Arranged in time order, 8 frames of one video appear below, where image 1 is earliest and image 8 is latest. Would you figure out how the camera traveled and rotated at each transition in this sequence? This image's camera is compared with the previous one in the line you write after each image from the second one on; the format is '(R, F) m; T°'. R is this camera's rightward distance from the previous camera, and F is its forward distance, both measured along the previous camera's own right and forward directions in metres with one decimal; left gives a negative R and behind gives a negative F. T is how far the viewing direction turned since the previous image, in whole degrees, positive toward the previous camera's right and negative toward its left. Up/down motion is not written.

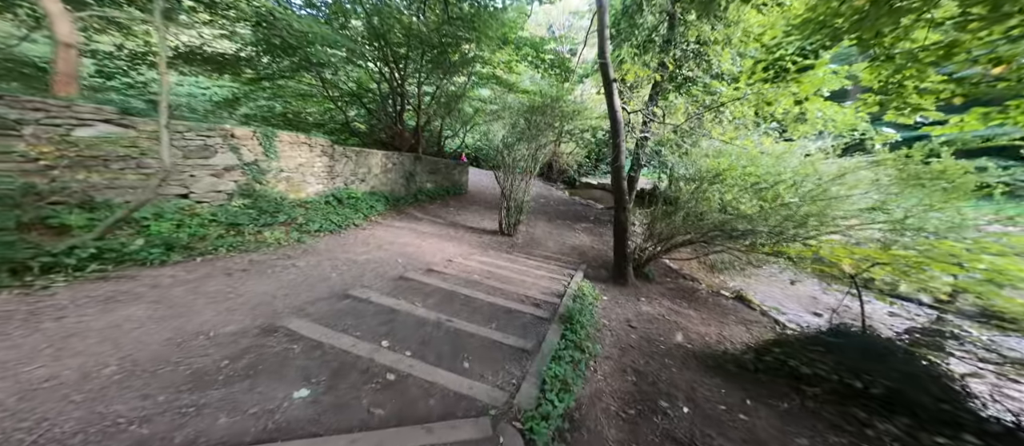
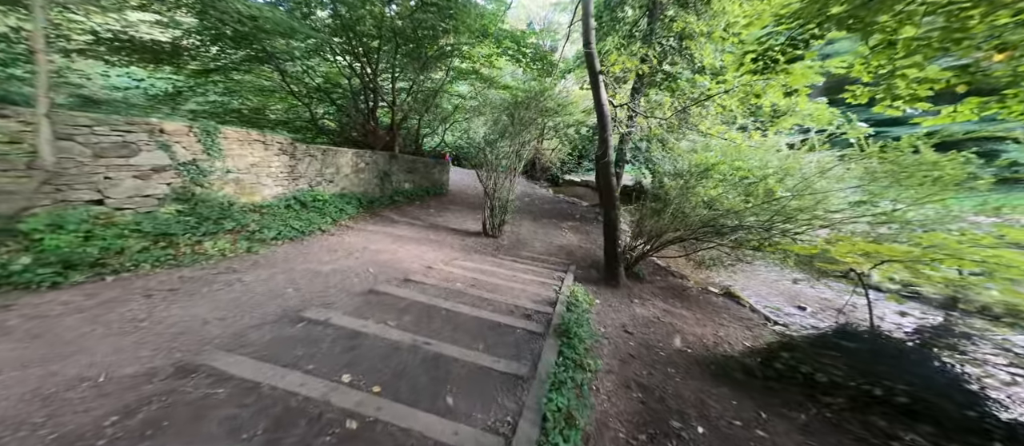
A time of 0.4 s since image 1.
(0.0, +0.4) m; +3°
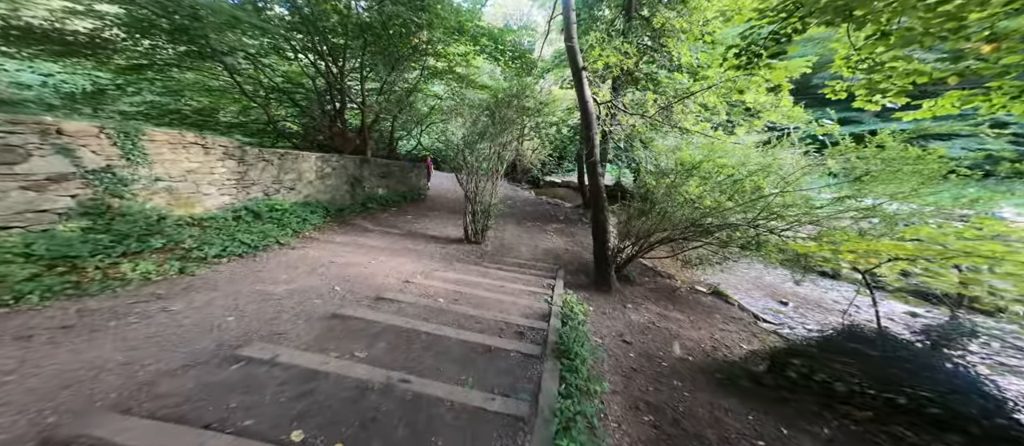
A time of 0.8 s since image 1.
(-0.1, +0.4) m; +4°
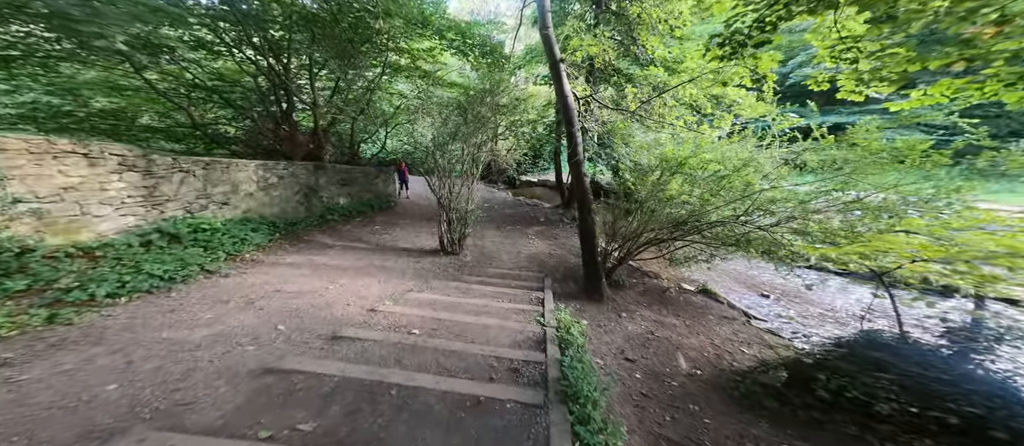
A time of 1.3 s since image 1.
(-0.1, +0.6) m; +5°
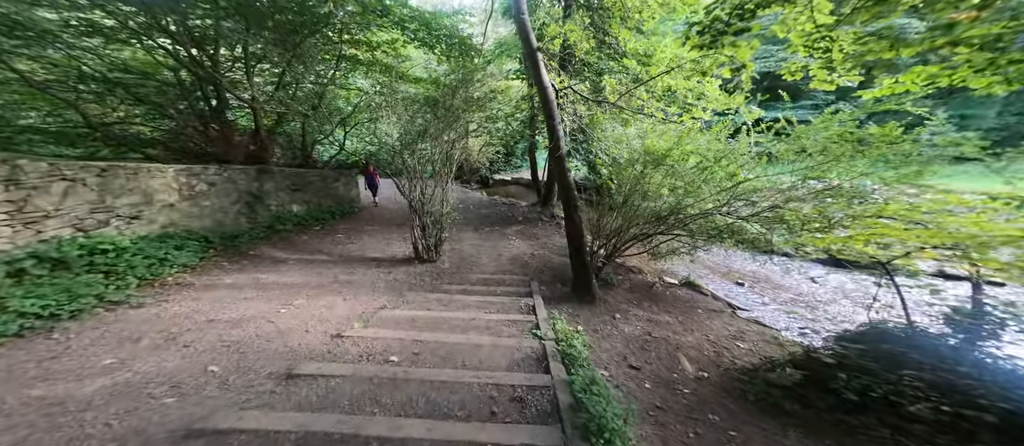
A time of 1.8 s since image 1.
(-0.2, +0.4) m; +6°
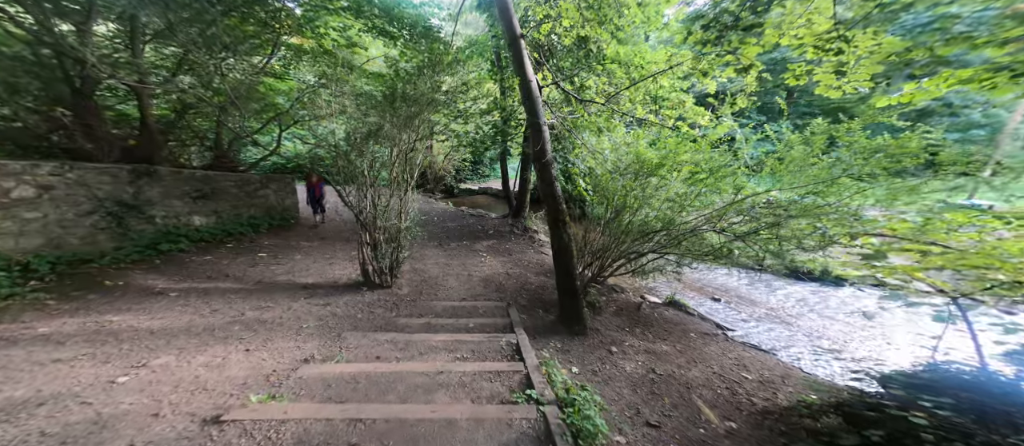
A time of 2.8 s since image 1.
(-0.2, +0.9) m; +7°
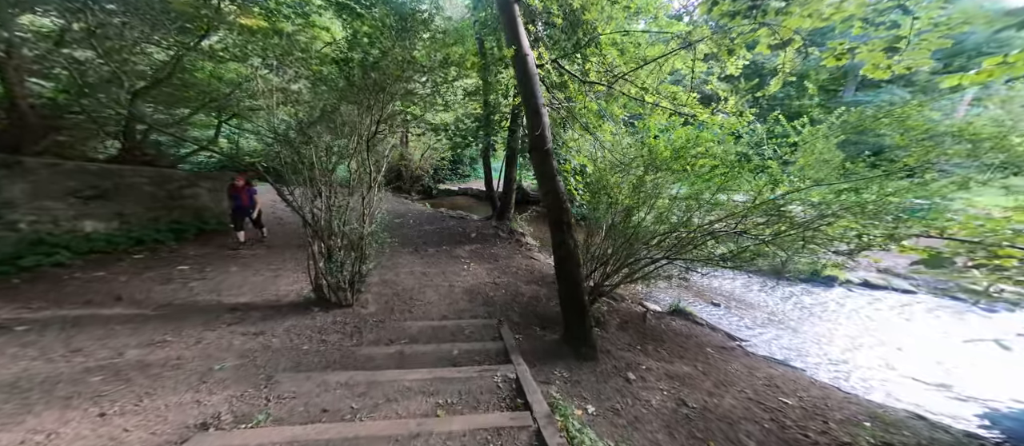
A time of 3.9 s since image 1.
(-0.2, +0.8) m; +4°
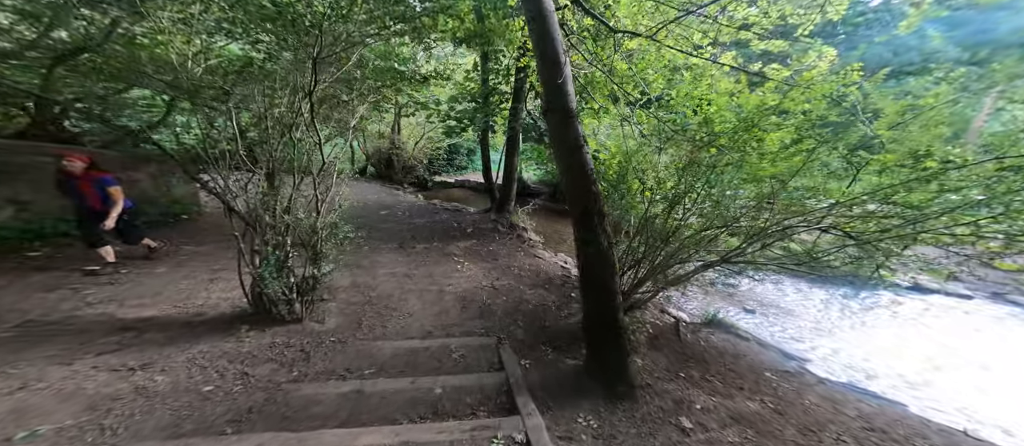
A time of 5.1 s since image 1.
(0.0, +1.0) m; 0°
